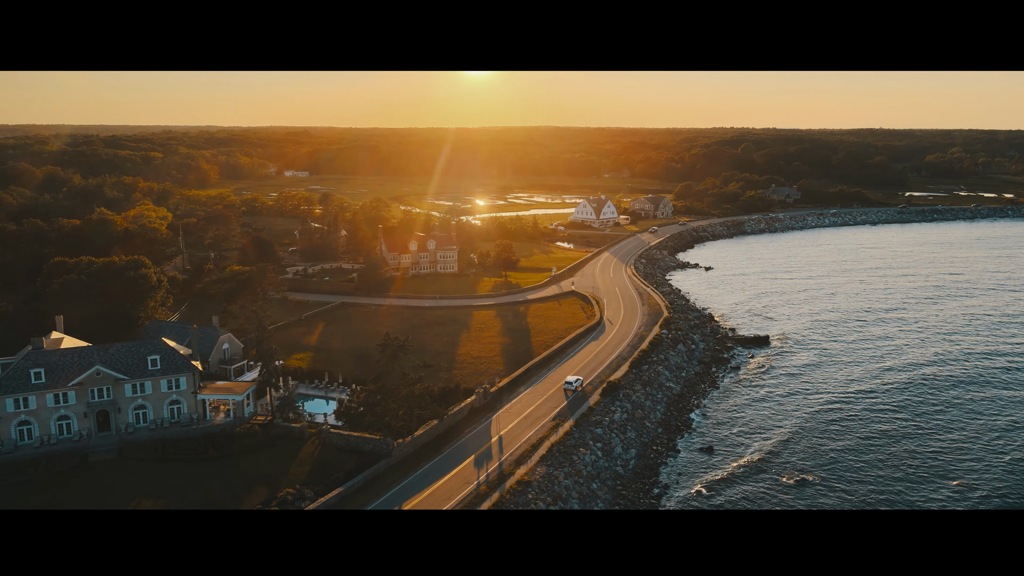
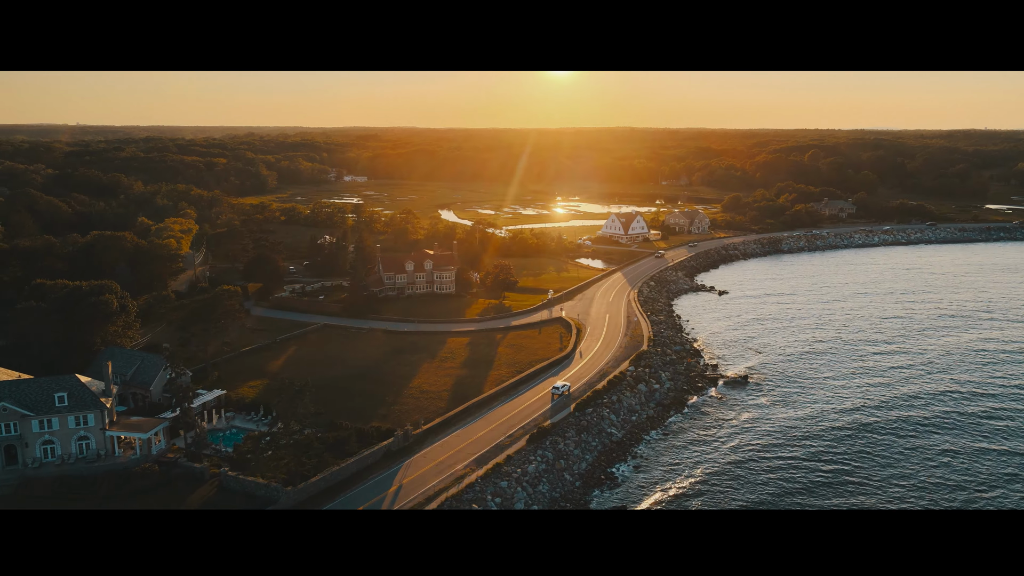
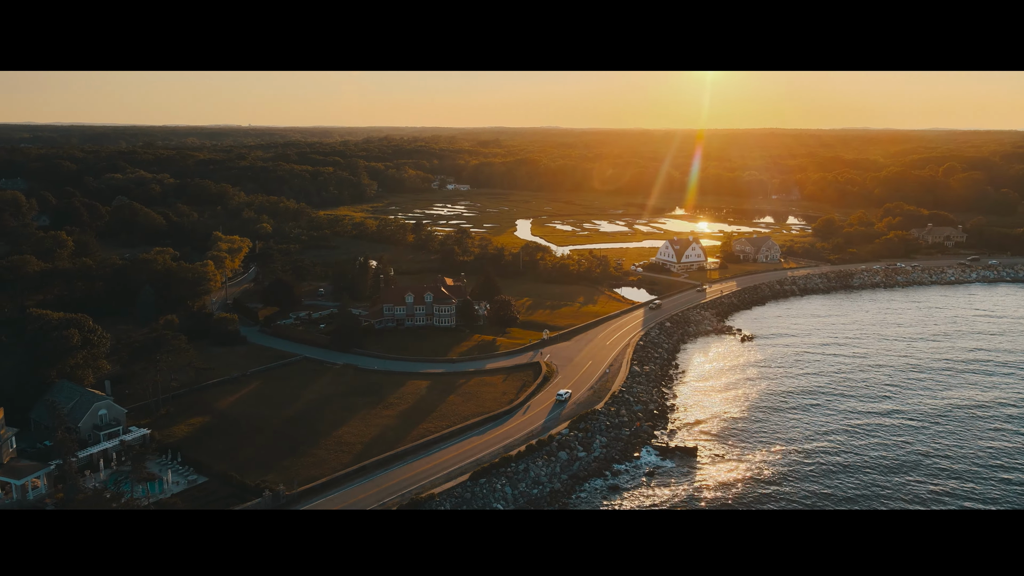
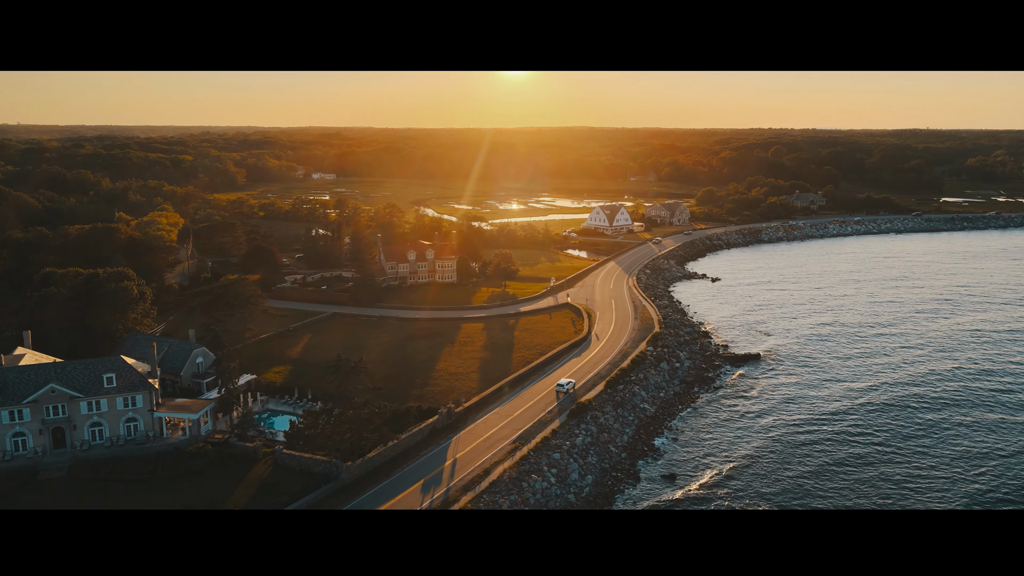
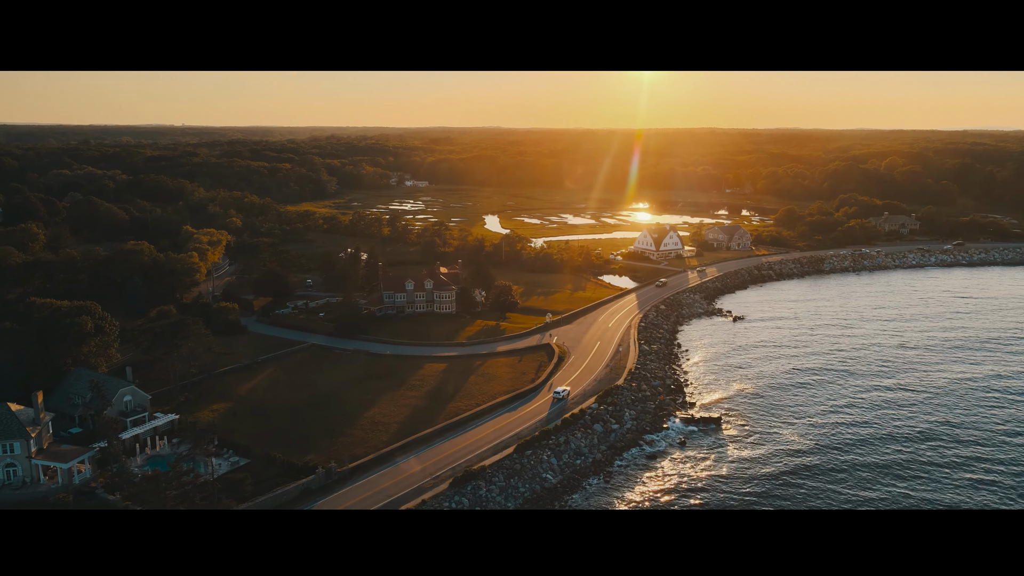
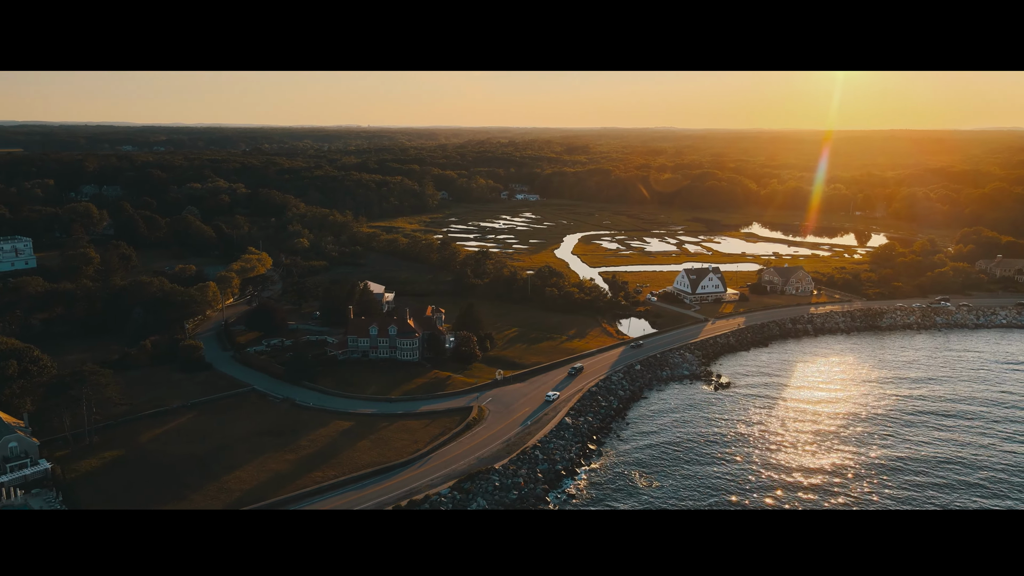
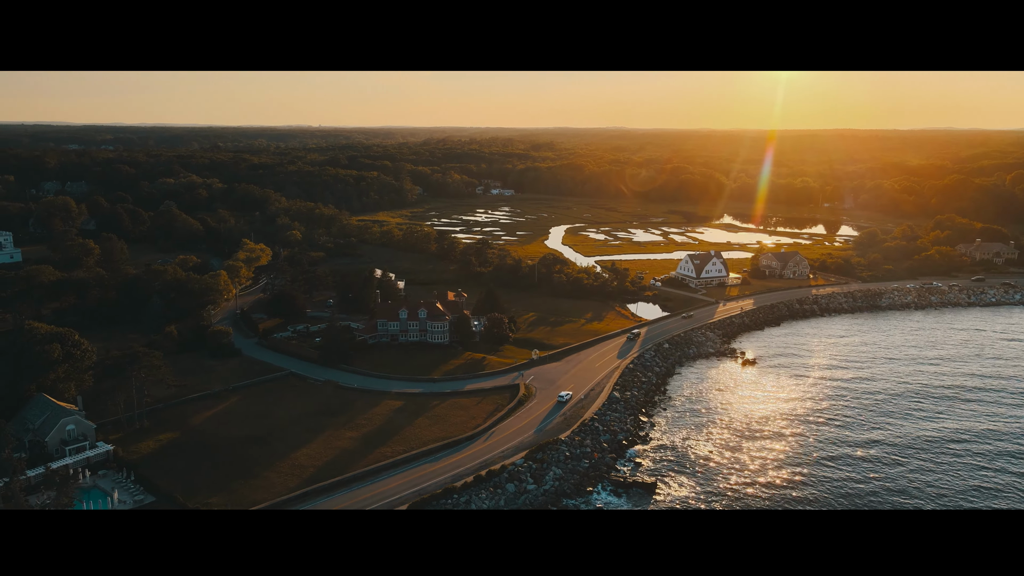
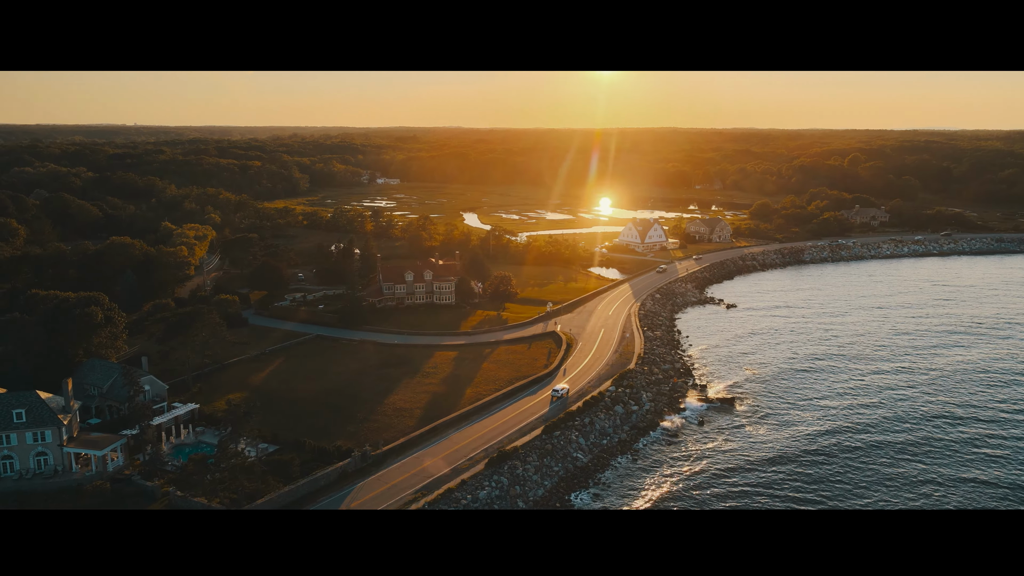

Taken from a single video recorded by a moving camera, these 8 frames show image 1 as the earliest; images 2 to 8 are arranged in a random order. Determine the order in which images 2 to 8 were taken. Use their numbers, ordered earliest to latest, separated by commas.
4, 2, 8, 5, 3, 7, 6
